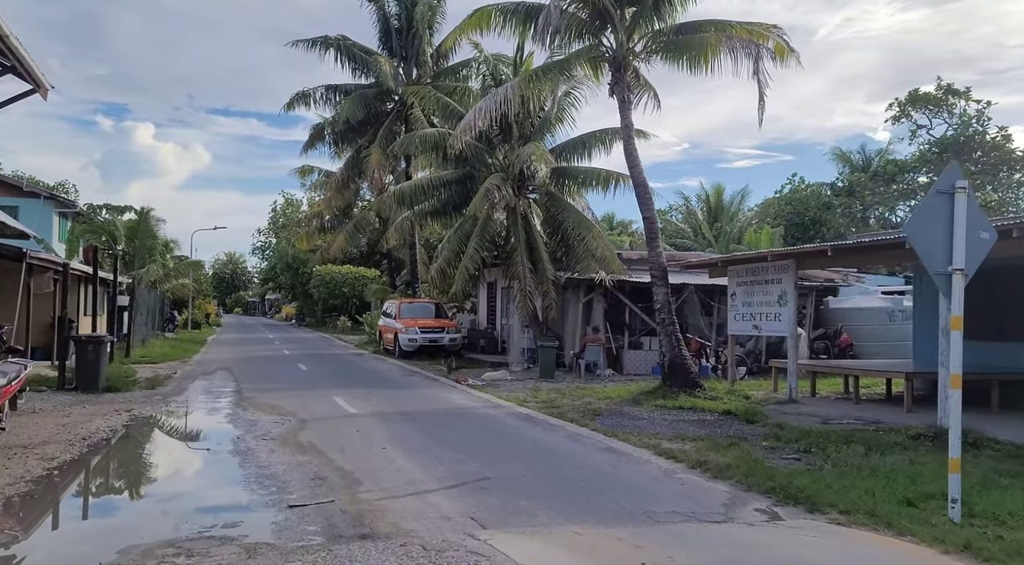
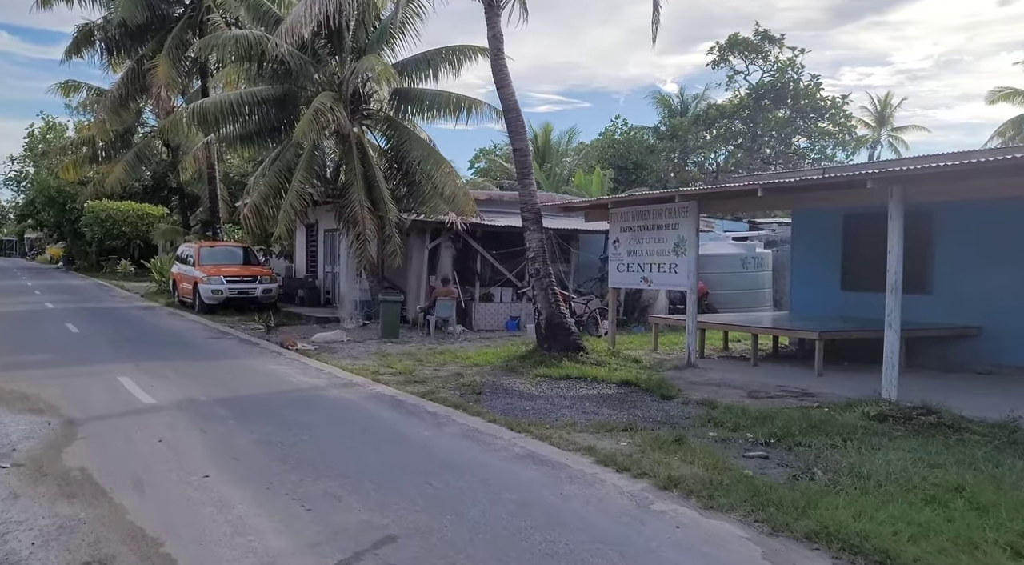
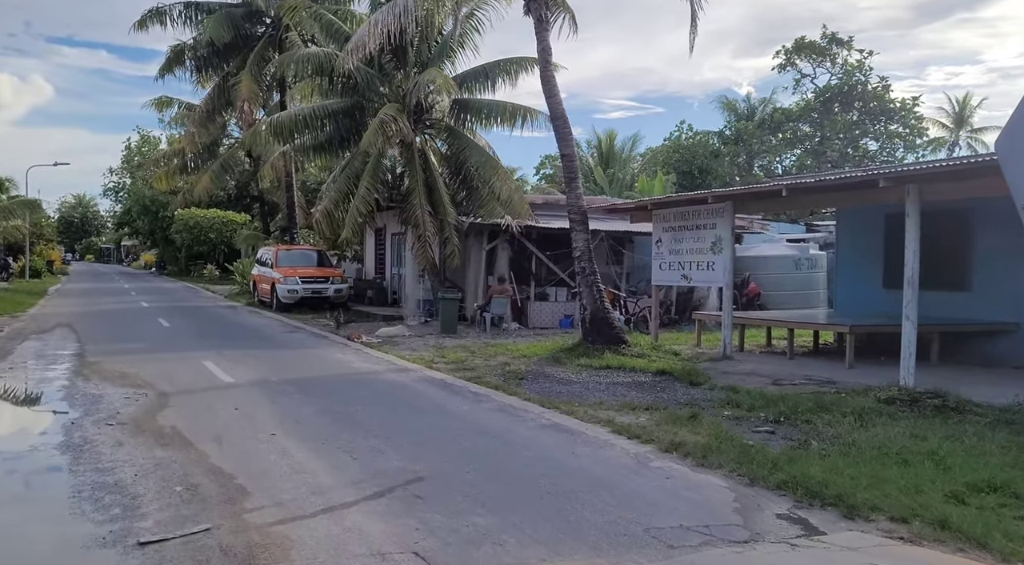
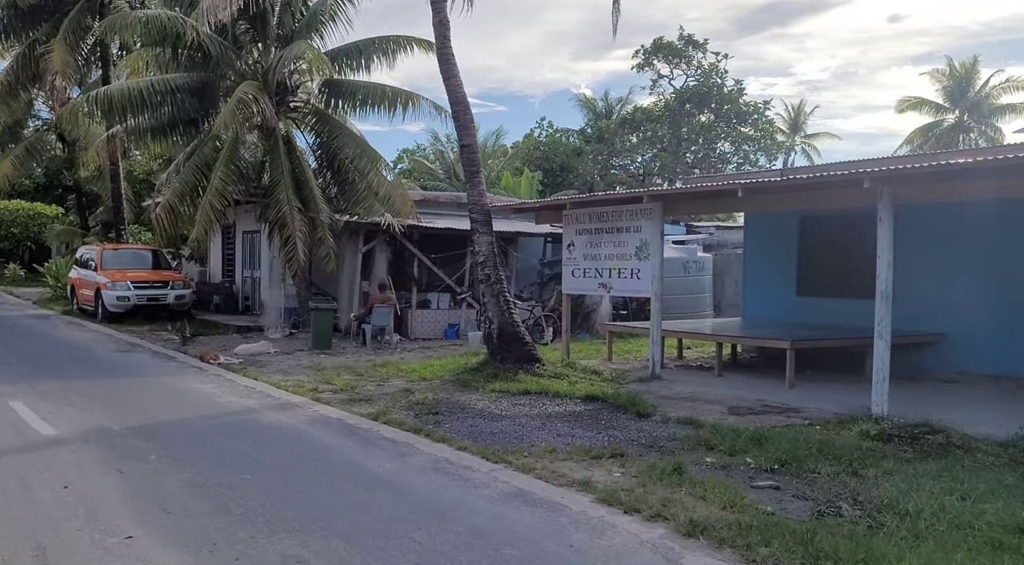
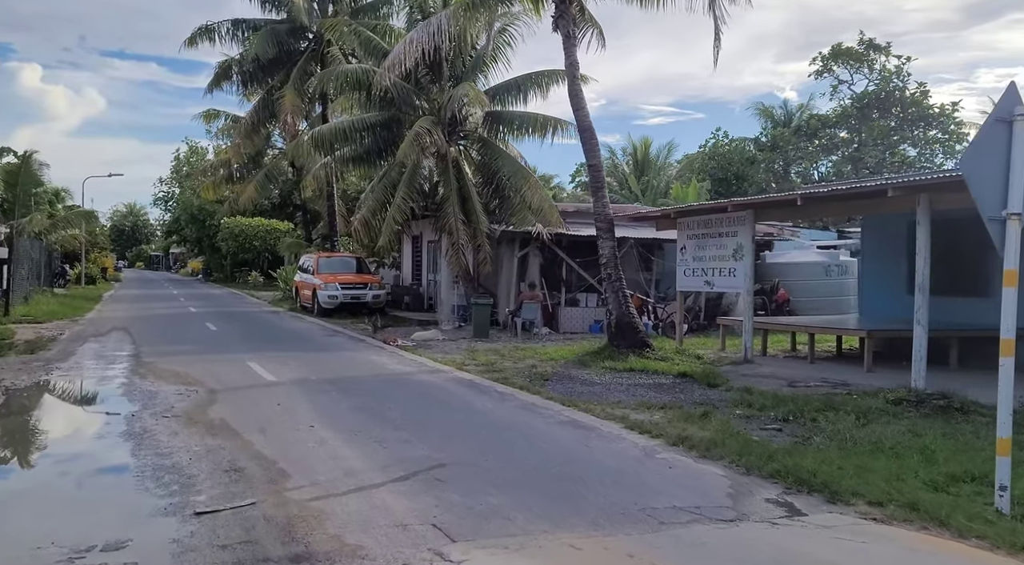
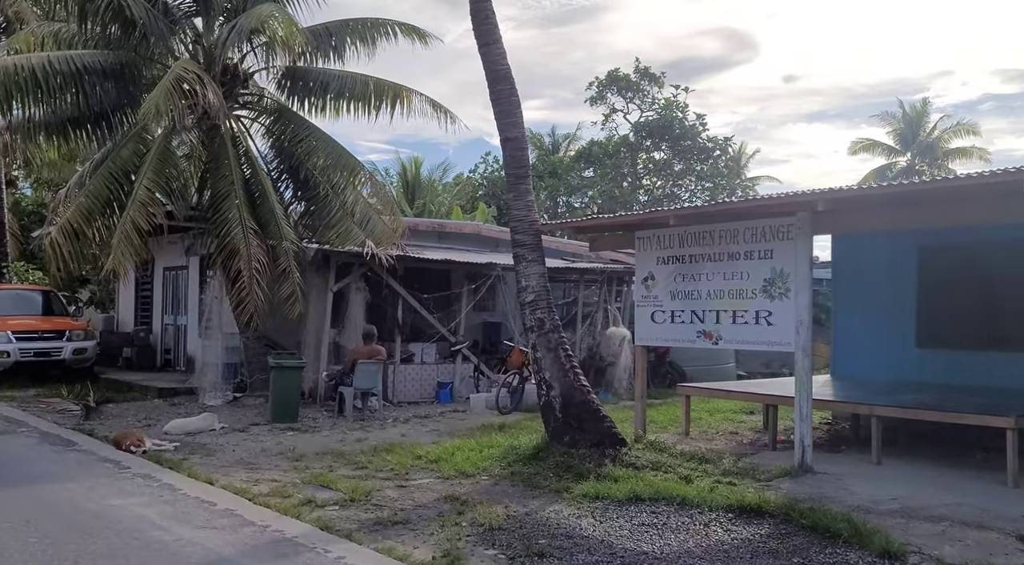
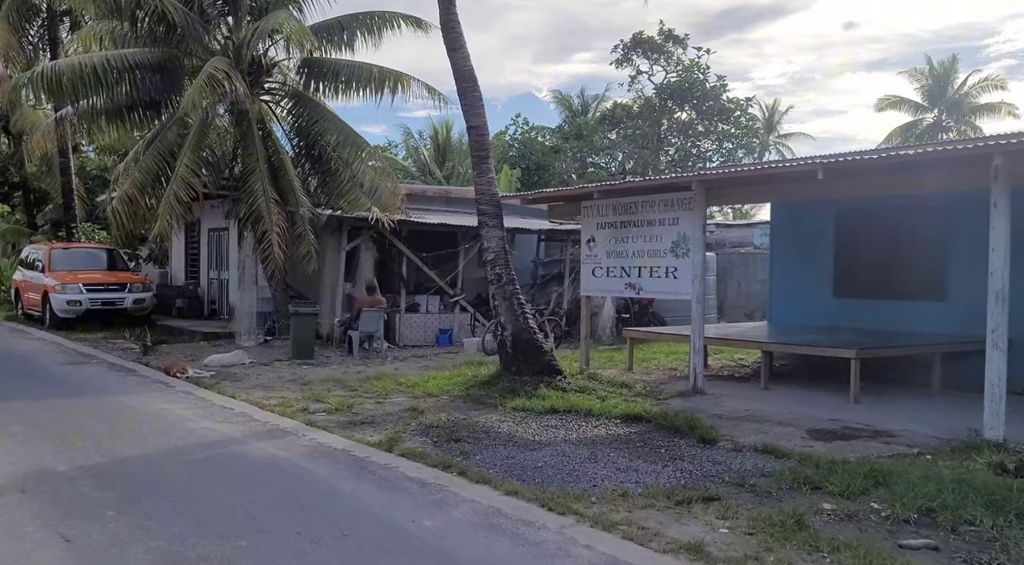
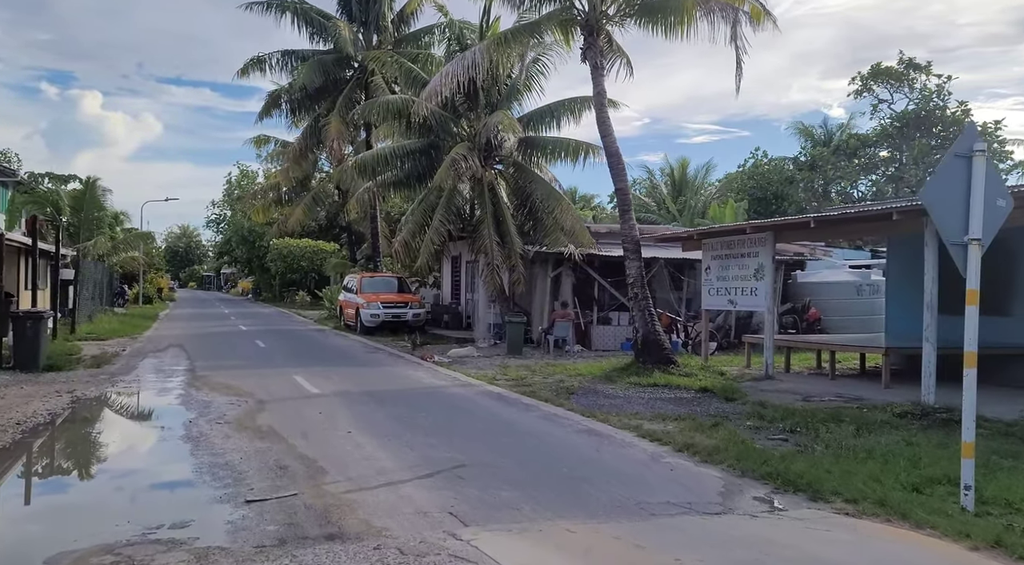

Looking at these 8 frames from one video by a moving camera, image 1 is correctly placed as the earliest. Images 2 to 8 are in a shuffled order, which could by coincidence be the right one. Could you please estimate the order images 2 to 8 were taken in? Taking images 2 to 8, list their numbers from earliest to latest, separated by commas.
8, 5, 3, 2, 4, 7, 6
